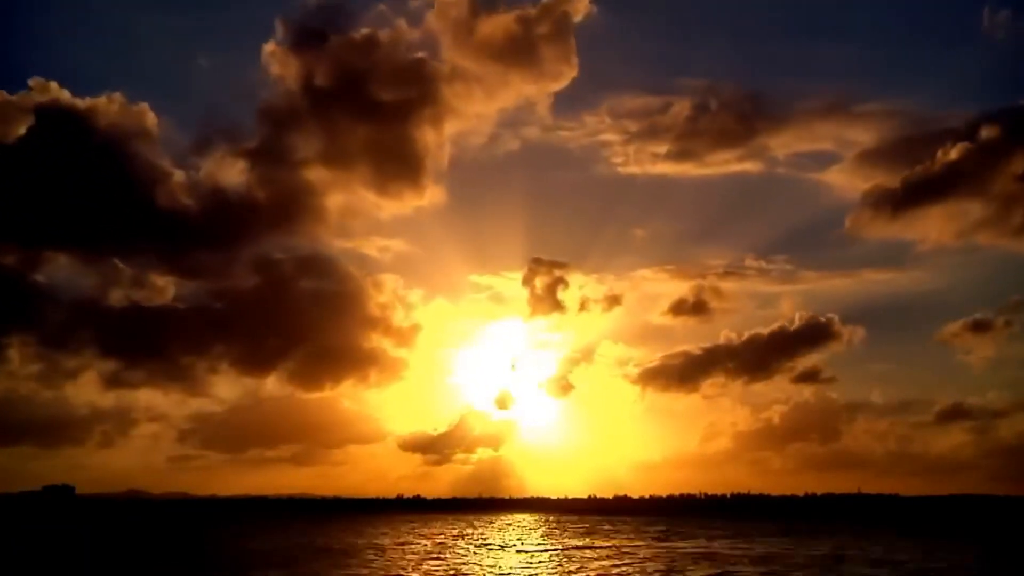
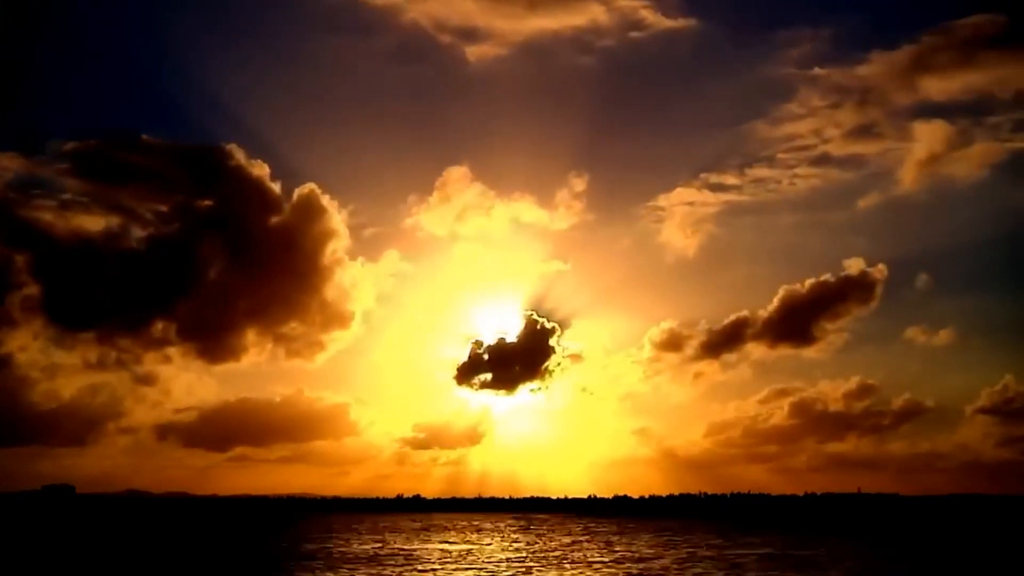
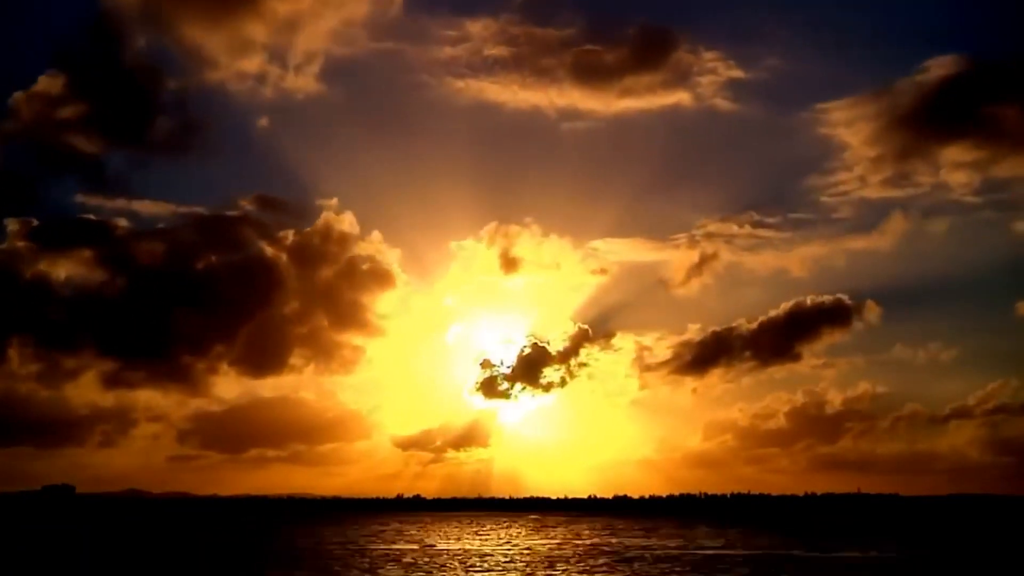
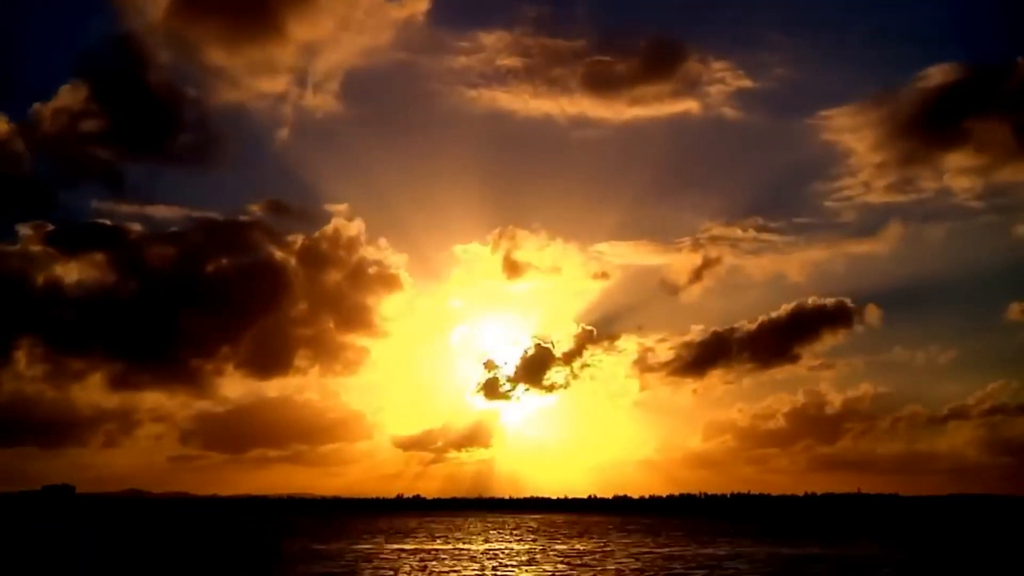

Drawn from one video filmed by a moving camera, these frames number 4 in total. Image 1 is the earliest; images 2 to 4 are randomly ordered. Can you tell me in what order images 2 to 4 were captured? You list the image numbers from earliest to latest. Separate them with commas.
4, 3, 2
